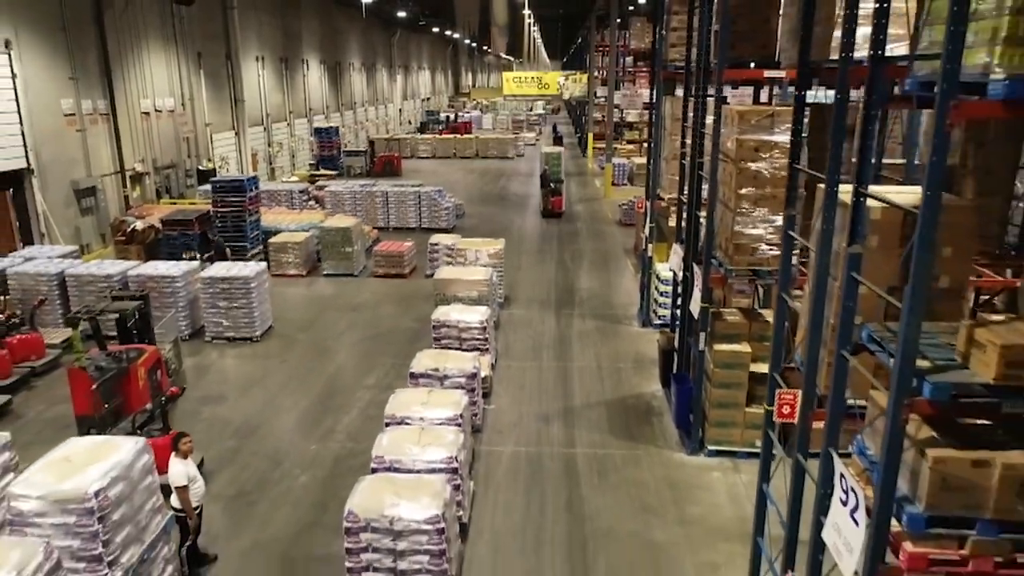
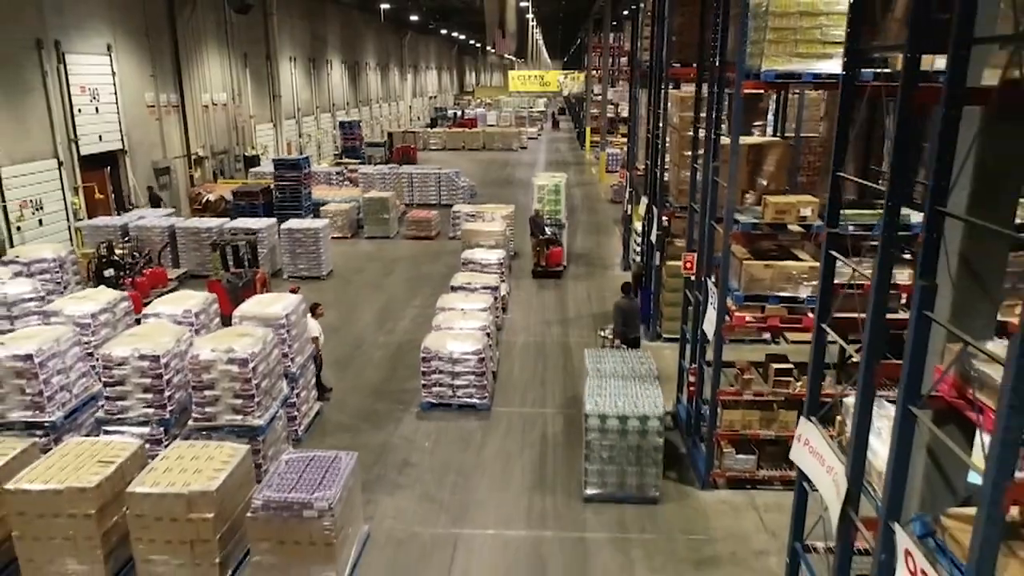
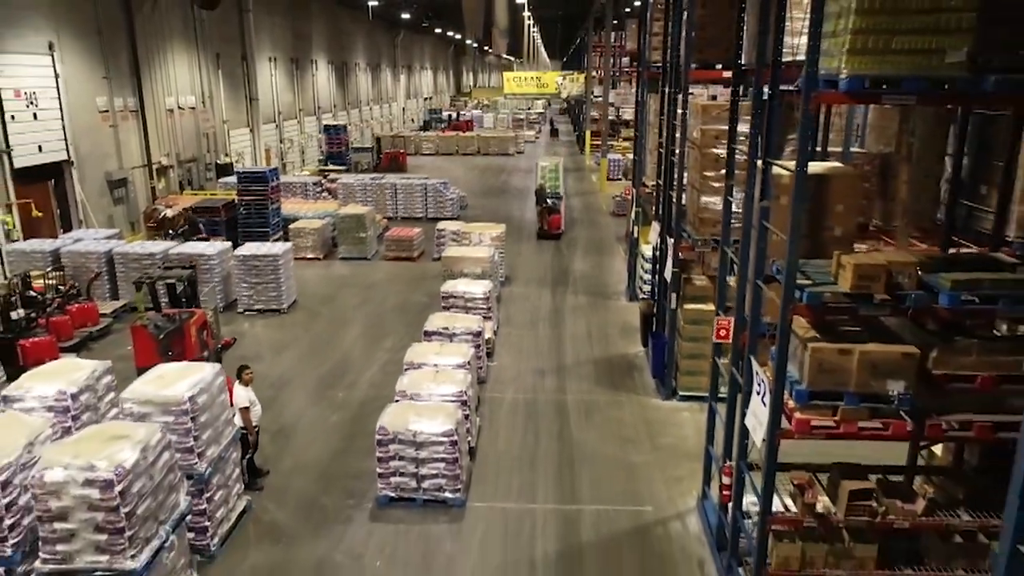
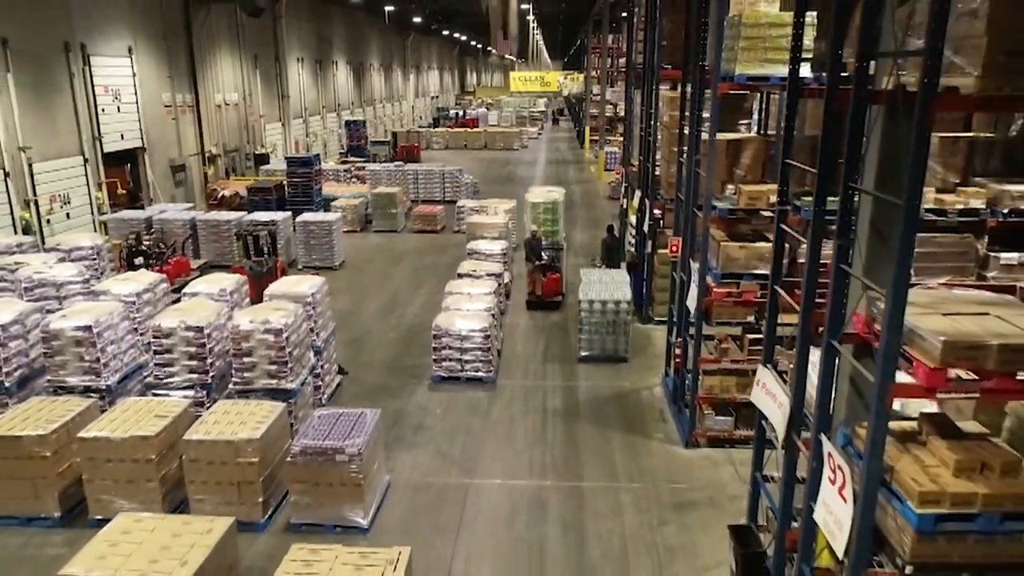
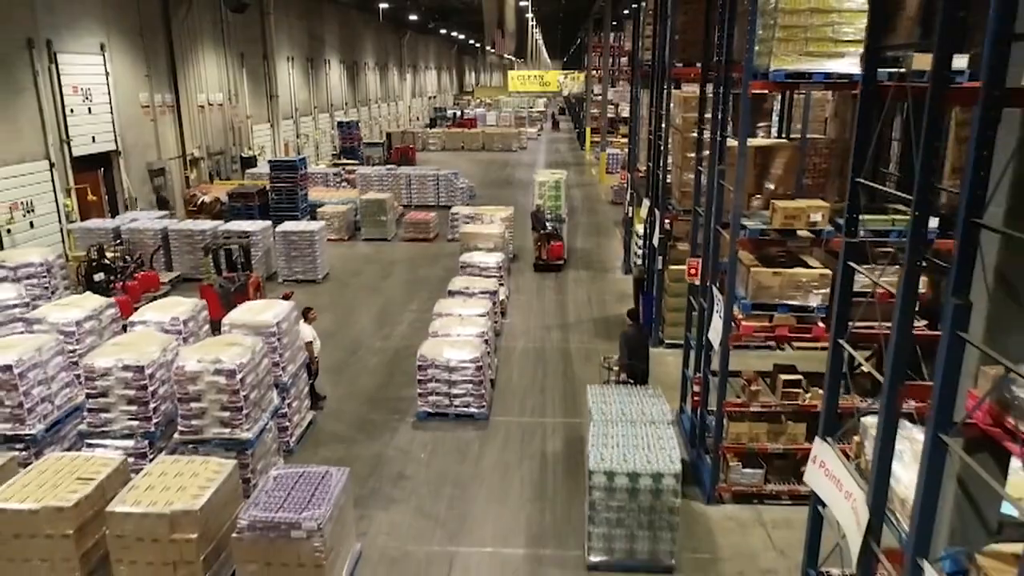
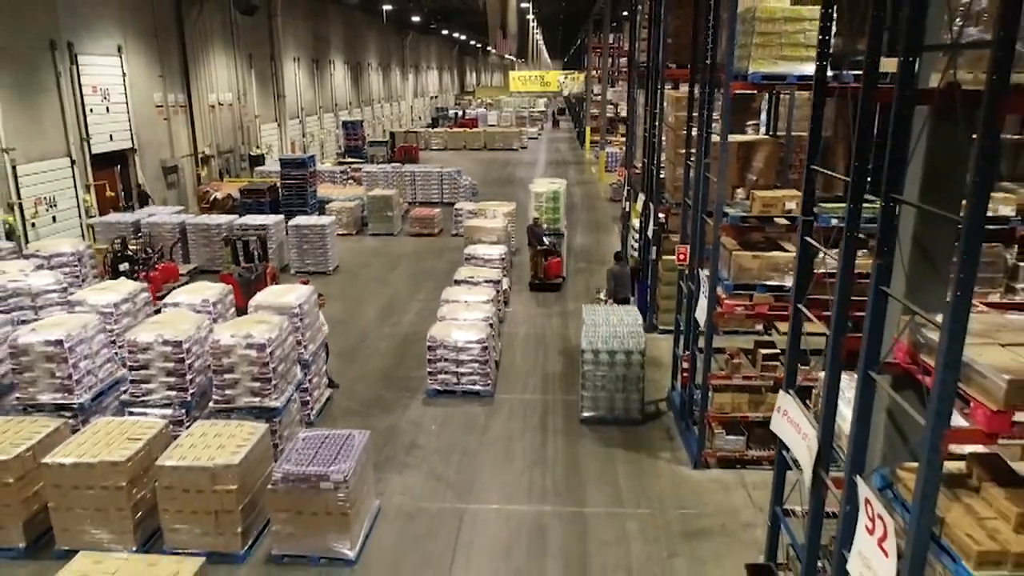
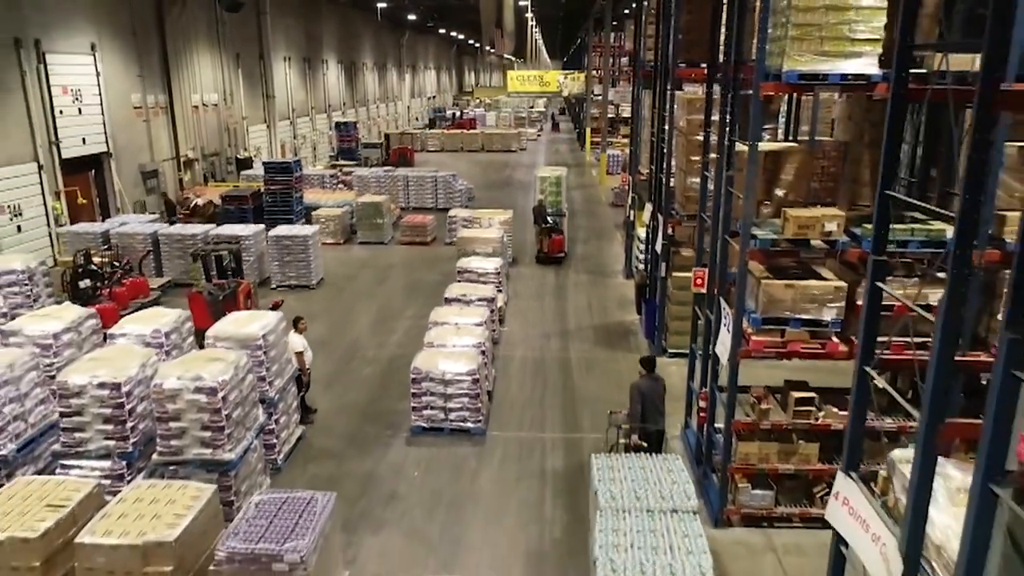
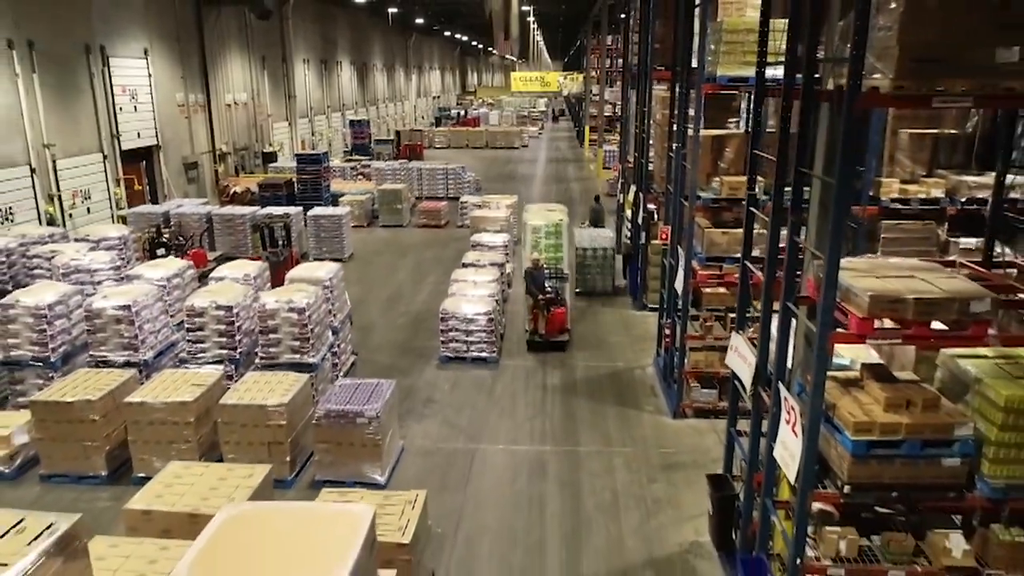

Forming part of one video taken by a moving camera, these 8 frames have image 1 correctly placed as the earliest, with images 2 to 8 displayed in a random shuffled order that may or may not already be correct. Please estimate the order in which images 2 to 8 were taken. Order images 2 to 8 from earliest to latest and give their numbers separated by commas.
3, 7, 5, 2, 6, 4, 8
